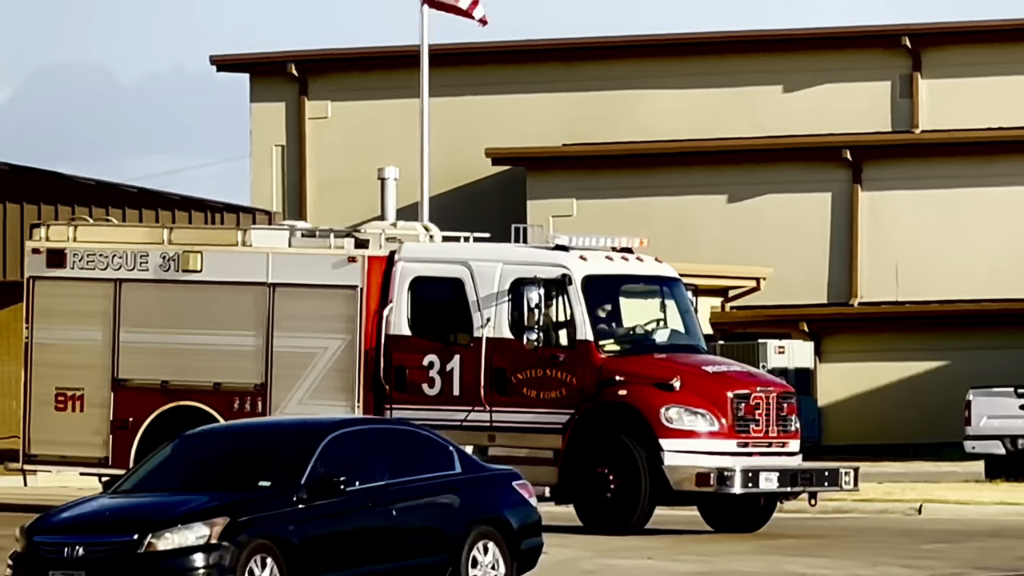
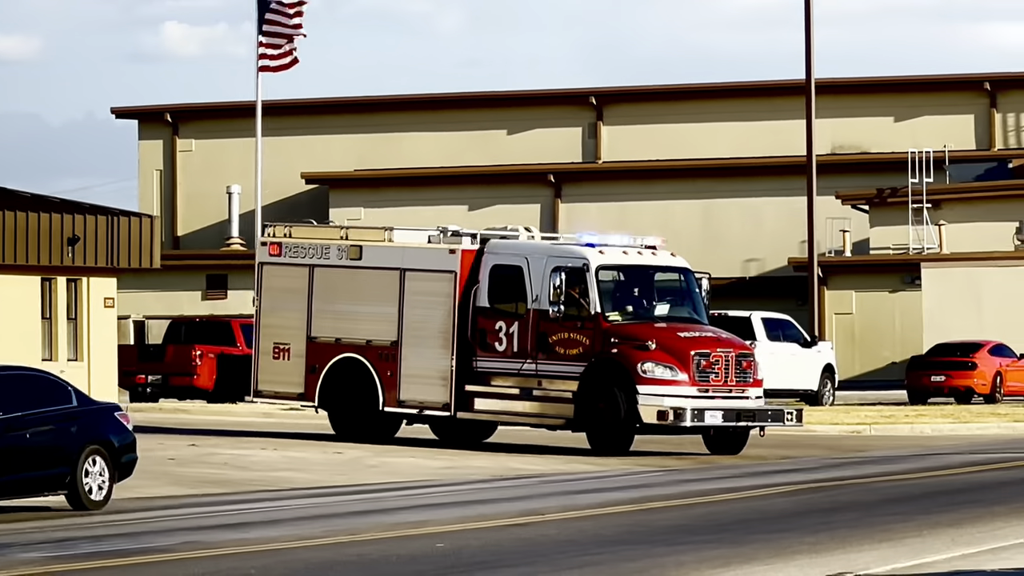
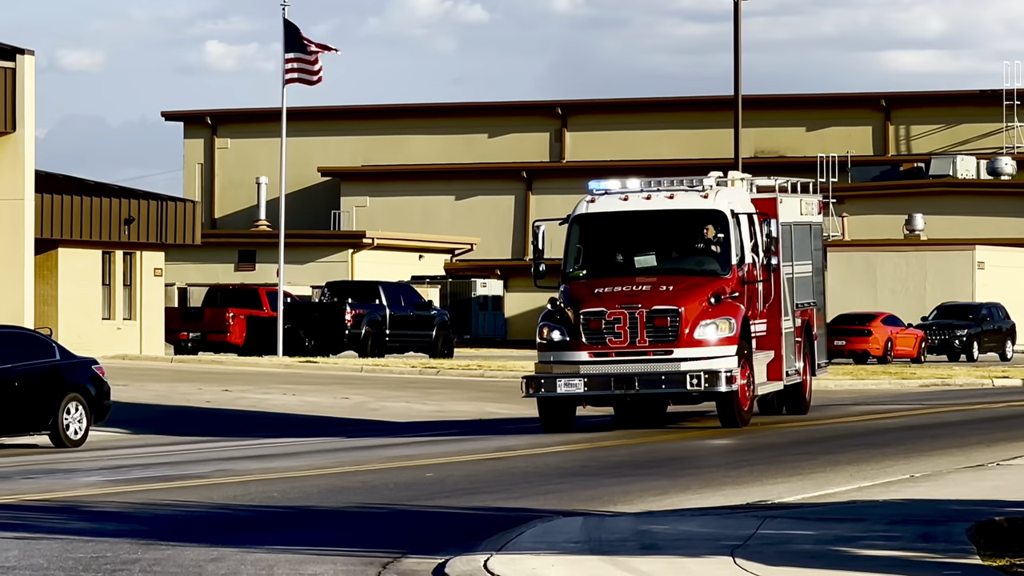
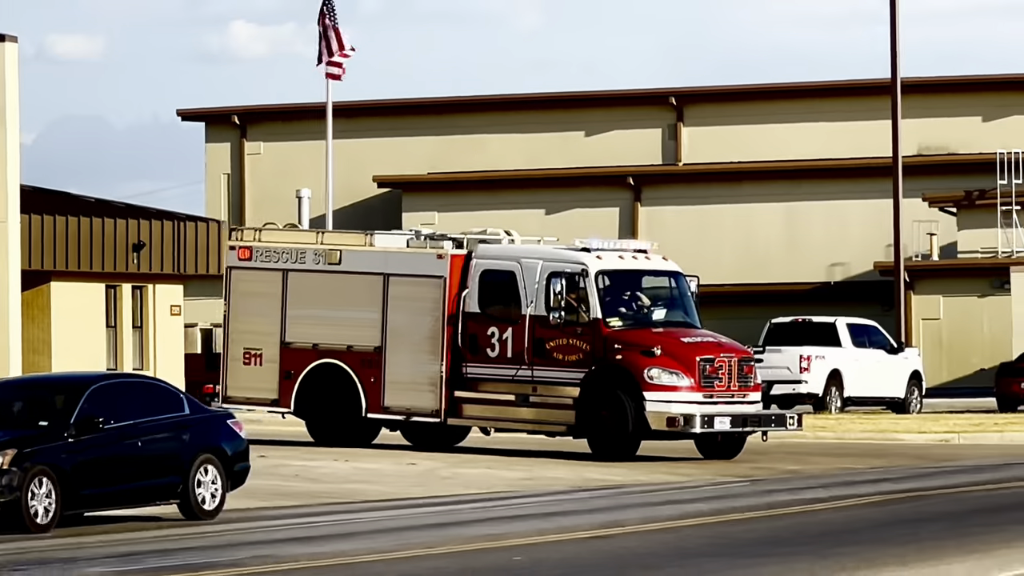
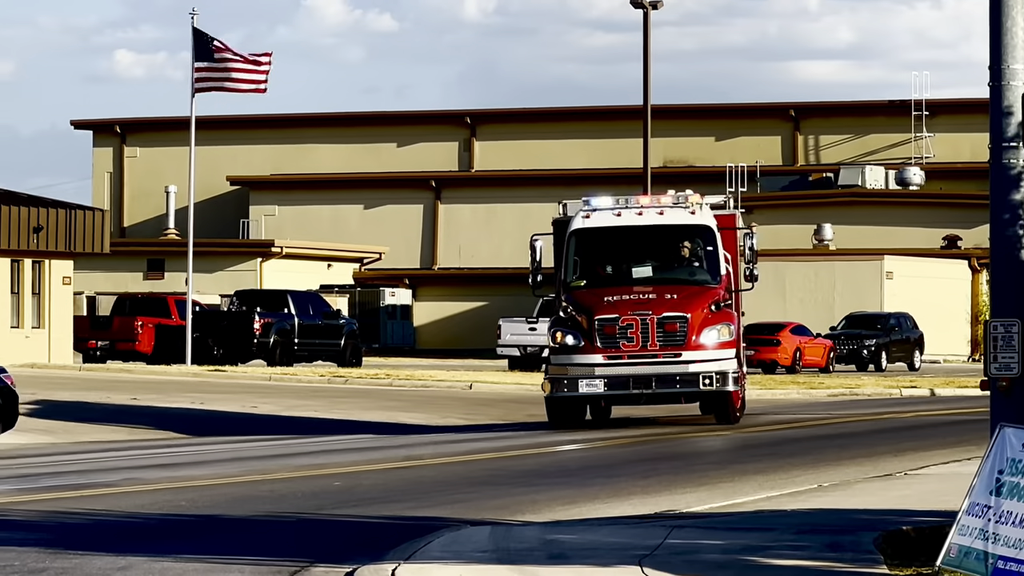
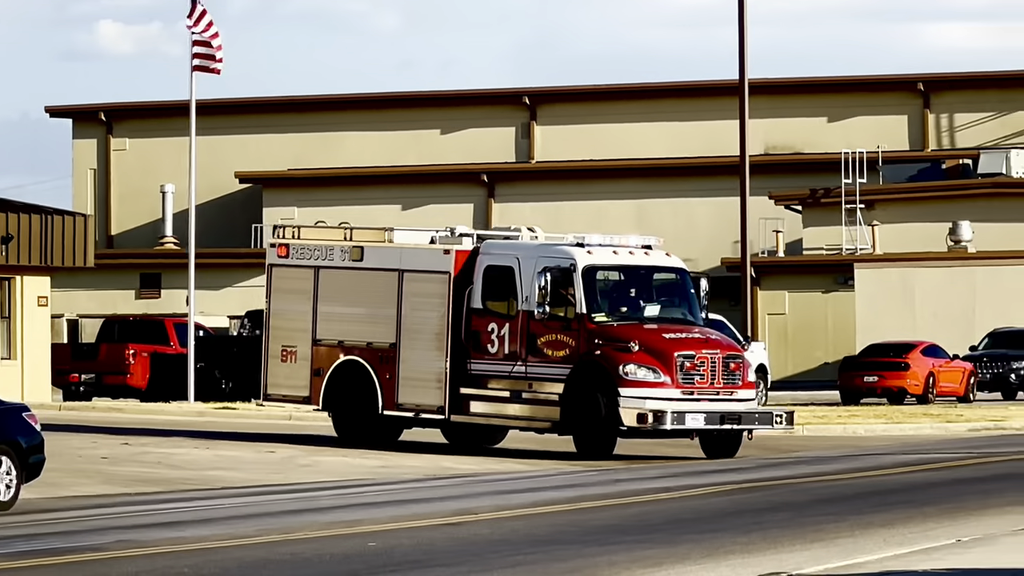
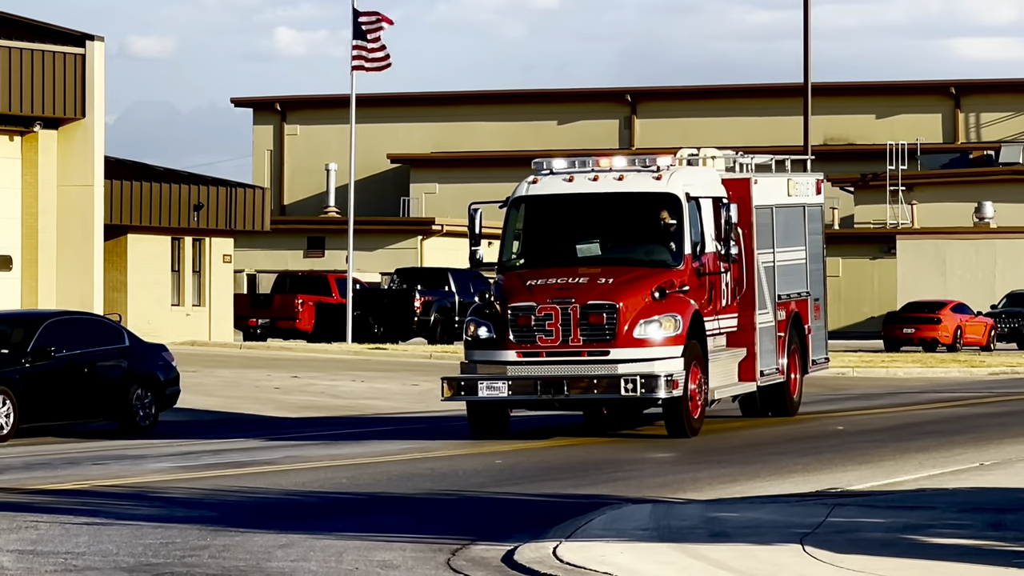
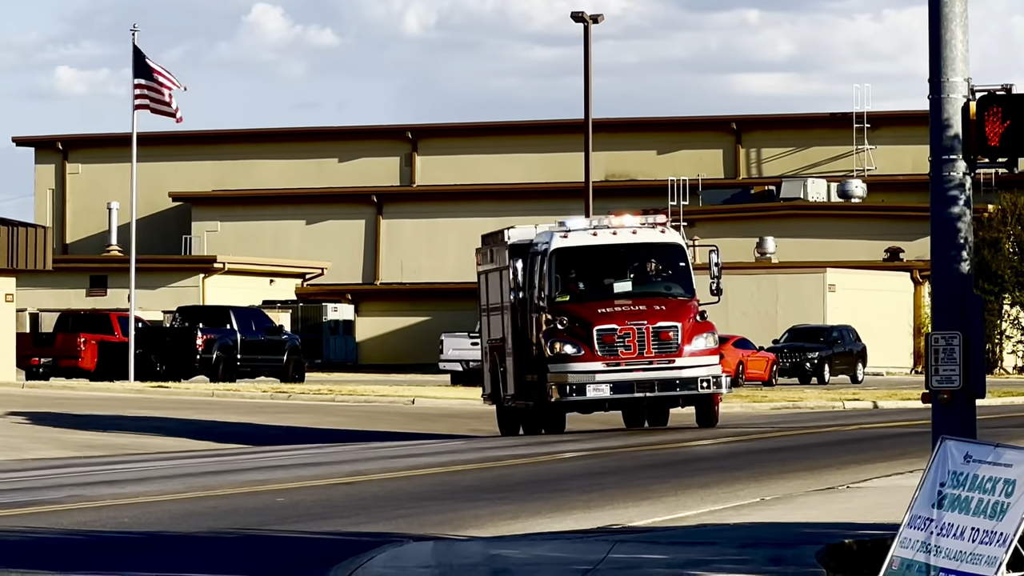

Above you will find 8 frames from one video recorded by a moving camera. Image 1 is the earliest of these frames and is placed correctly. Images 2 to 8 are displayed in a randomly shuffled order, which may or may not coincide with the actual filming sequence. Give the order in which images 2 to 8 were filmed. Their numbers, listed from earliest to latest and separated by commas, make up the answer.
4, 2, 6, 8, 5, 3, 7
